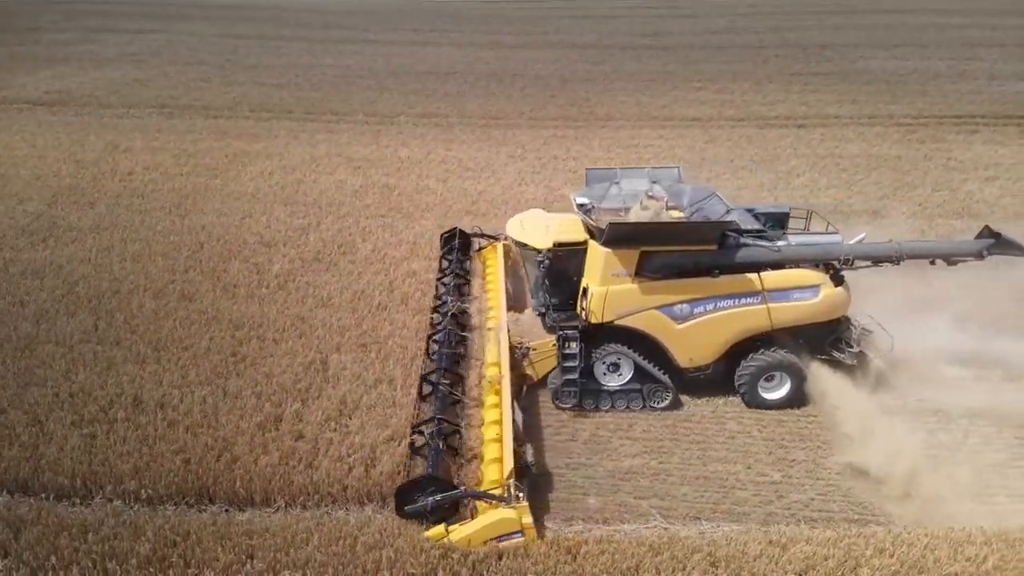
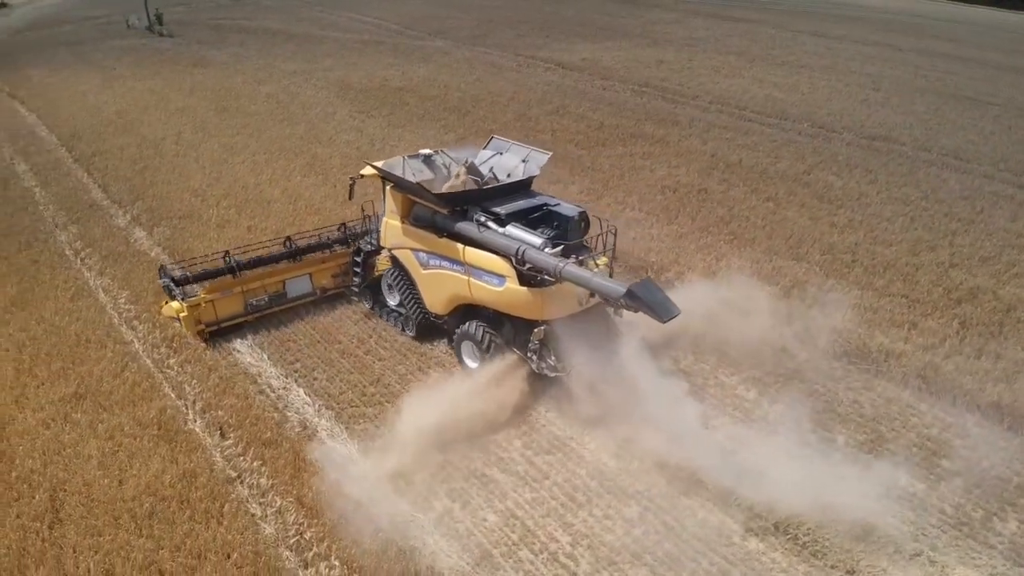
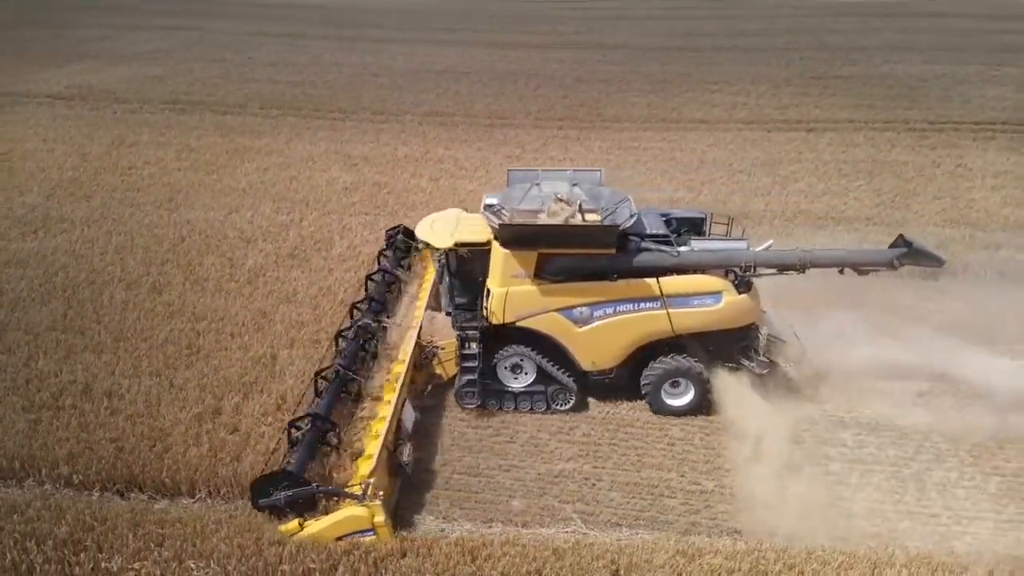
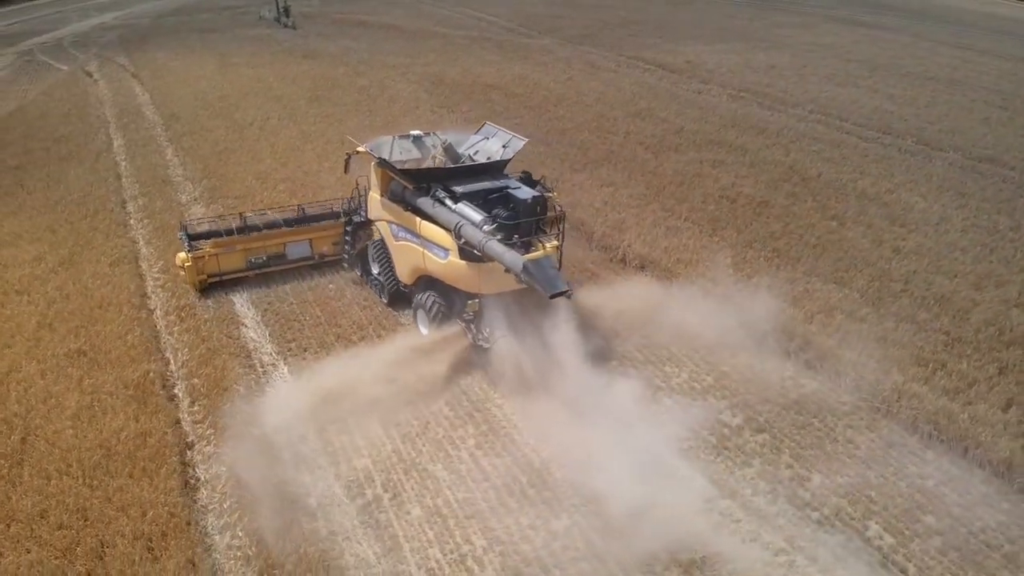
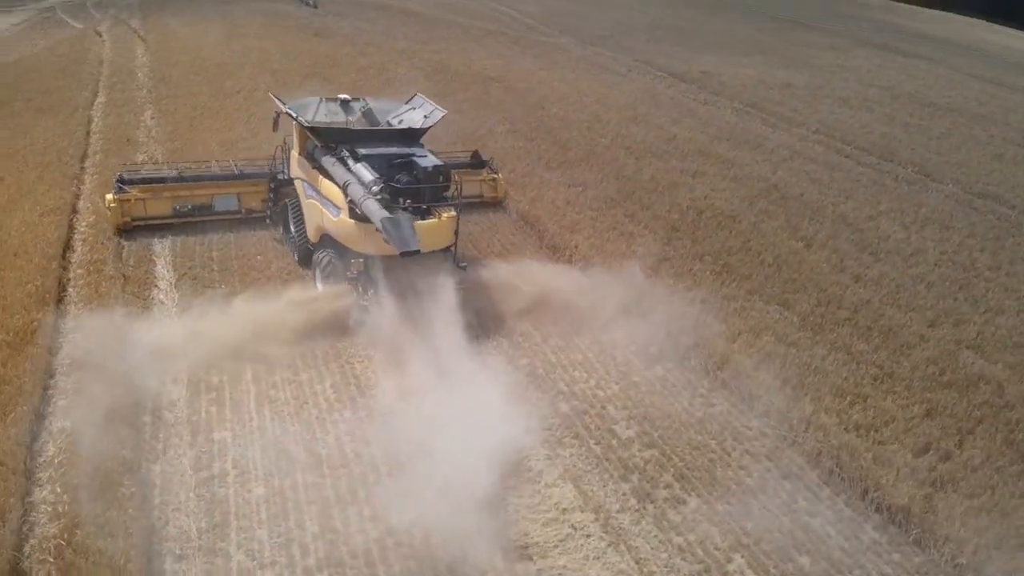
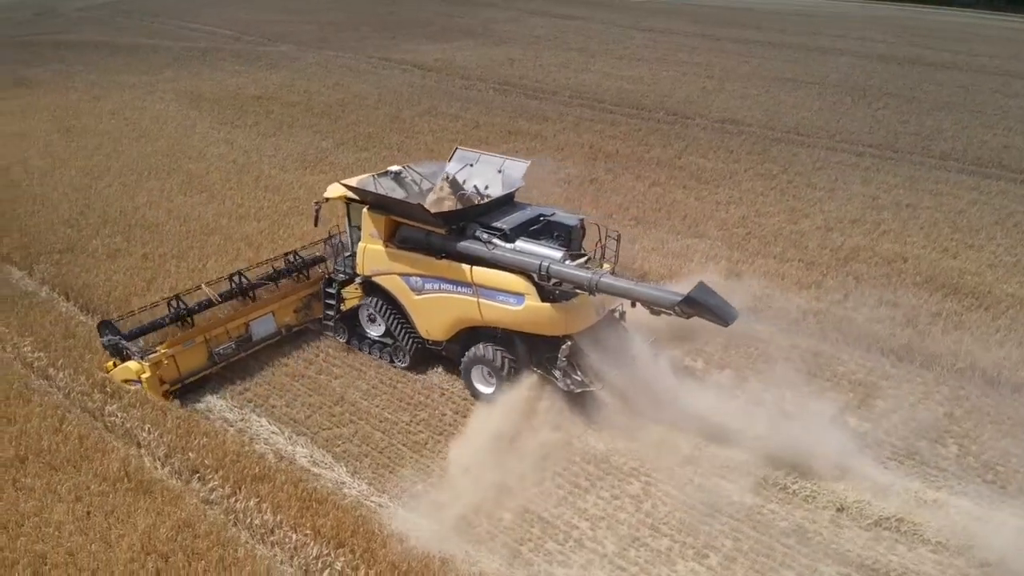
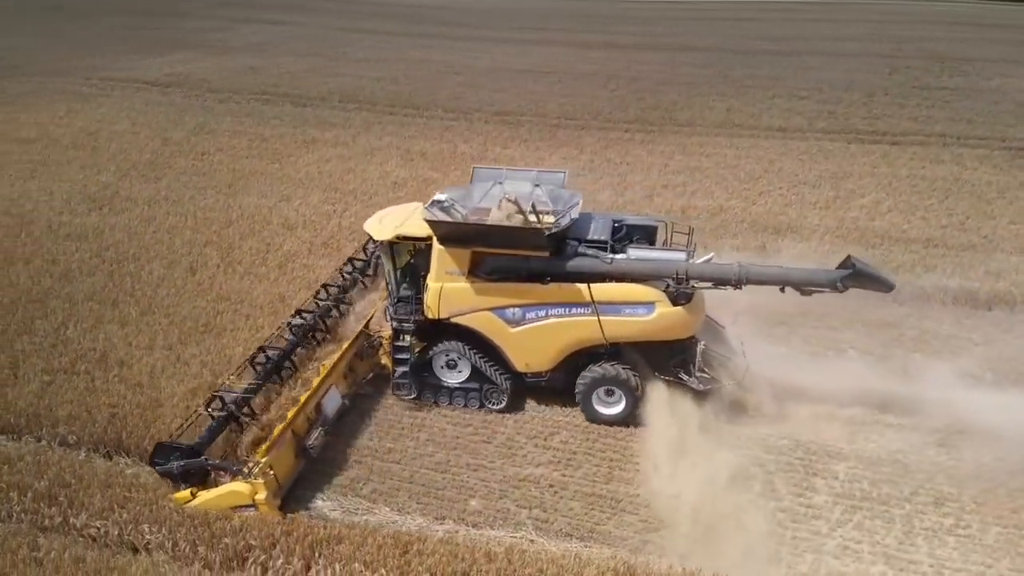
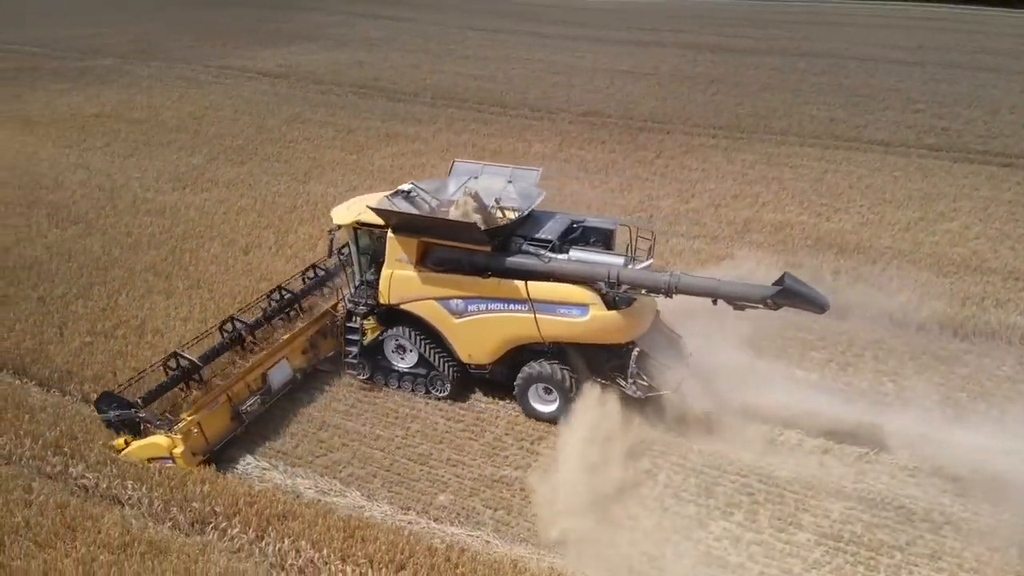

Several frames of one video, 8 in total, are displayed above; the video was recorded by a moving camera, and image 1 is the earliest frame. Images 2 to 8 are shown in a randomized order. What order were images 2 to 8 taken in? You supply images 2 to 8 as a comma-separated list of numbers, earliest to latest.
3, 7, 8, 6, 2, 4, 5
